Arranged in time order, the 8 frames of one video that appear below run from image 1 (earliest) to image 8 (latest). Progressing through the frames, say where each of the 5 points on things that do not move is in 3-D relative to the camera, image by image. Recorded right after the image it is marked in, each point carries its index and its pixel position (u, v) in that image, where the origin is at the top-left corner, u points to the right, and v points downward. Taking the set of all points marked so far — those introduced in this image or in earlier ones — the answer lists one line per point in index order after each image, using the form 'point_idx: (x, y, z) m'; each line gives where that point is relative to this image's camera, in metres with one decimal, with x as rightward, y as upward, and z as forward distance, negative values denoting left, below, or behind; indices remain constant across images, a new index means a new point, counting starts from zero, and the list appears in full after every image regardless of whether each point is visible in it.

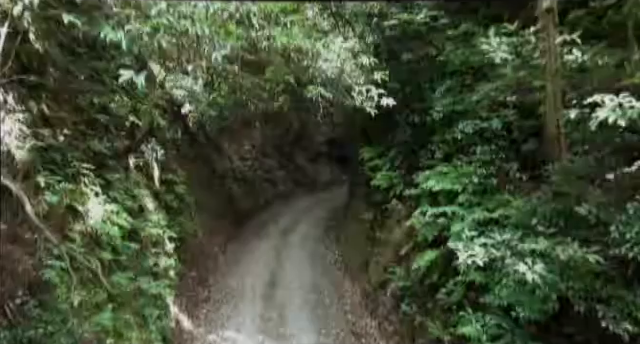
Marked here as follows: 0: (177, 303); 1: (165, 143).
0: (-3.5, -3.2, +10.7) m
1: (-5.1, +1.0, +14.7) m
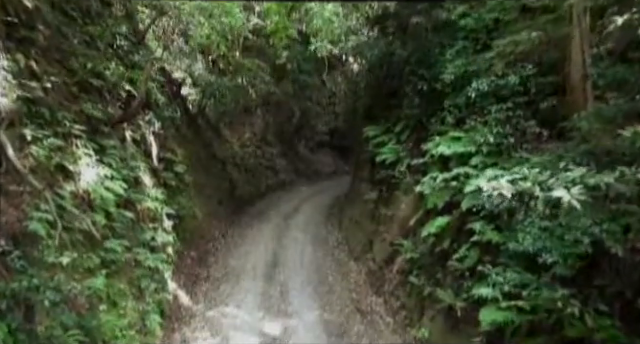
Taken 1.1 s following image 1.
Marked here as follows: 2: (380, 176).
0: (-3.4, -2.5, +10.4) m
1: (-5.0, +1.7, +14.3) m
2: (+1.7, -0.1, +12.5) m
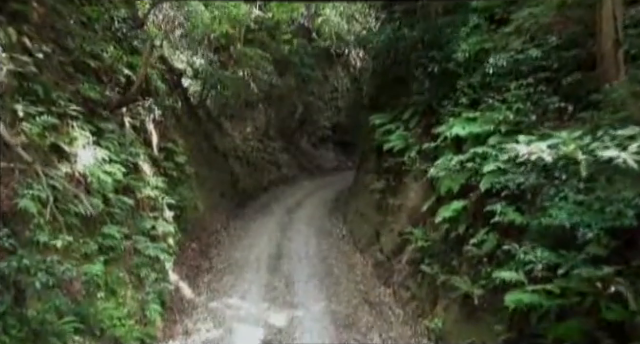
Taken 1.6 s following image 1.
0: (-3.3, -2.2, +10.0) m
1: (-4.9, +2.0, +14.0) m
2: (+1.8, +0.2, +12.1) m
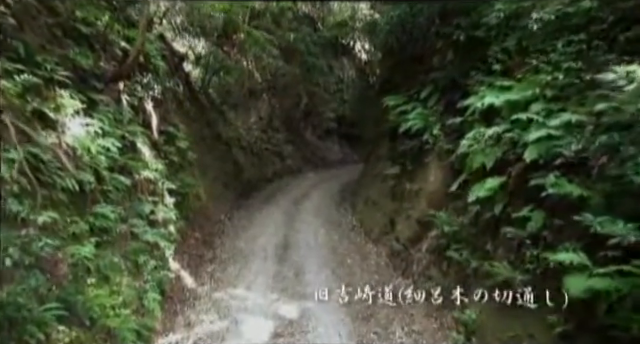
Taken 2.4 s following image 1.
0: (-3.0, -1.8, +9.3) m
1: (-4.6, +2.4, +13.2) m
2: (+2.1, +0.6, +11.3) m
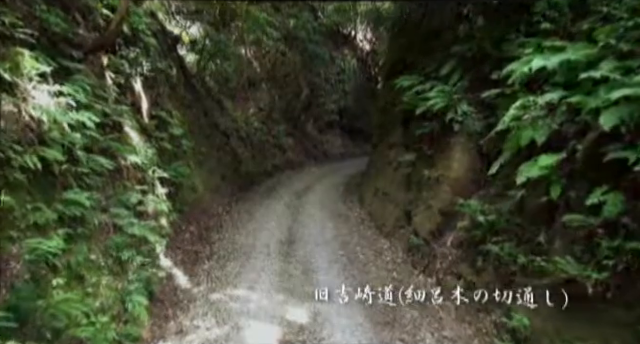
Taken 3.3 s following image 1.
0: (-2.8, -1.5, +8.2) m
1: (-4.4, +2.7, +12.1) m
2: (+2.3, +0.9, +10.2) m
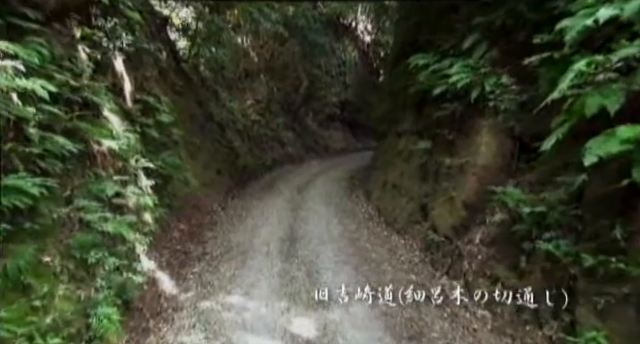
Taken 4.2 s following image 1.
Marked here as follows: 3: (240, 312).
0: (-2.7, -1.3, +7.0) m
1: (-4.3, +2.9, +10.9) m
2: (+2.4, +1.1, +9.1) m
3: (-1.1, -1.9, +6.0) m
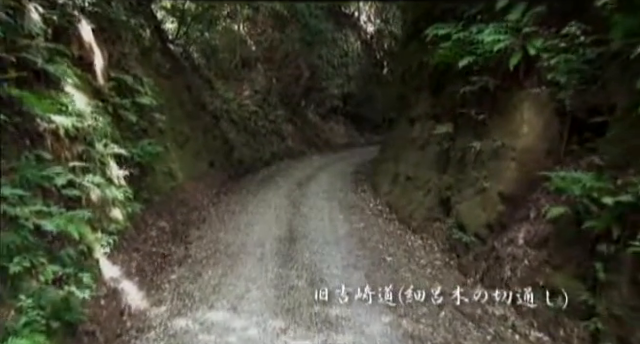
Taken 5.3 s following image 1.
0: (-2.6, -1.1, +5.7) m
1: (-4.3, +3.1, +9.6) m
2: (+2.5, +1.3, +7.7) m
3: (-1.0, -1.7, +4.6) m
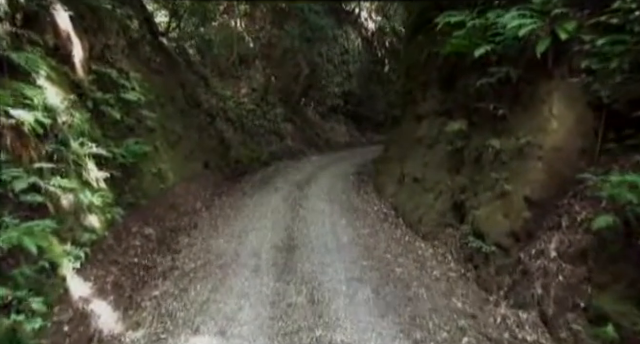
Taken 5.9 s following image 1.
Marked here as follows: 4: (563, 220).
0: (-2.6, -1.2, +4.9) m
1: (-4.3, +3.1, +8.8) m
2: (+2.5, +1.3, +7.0) m
3: (-1.0, -1.7, +3.9) m
4: (+2.6, -0.5, +4.9) m
